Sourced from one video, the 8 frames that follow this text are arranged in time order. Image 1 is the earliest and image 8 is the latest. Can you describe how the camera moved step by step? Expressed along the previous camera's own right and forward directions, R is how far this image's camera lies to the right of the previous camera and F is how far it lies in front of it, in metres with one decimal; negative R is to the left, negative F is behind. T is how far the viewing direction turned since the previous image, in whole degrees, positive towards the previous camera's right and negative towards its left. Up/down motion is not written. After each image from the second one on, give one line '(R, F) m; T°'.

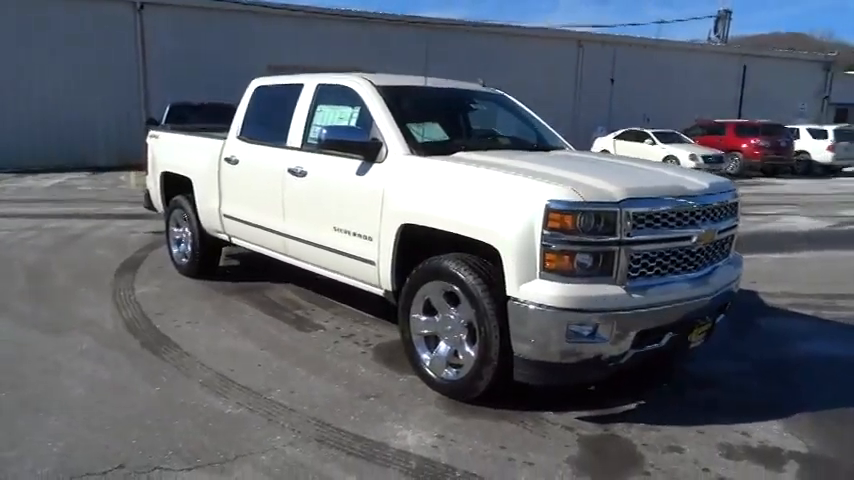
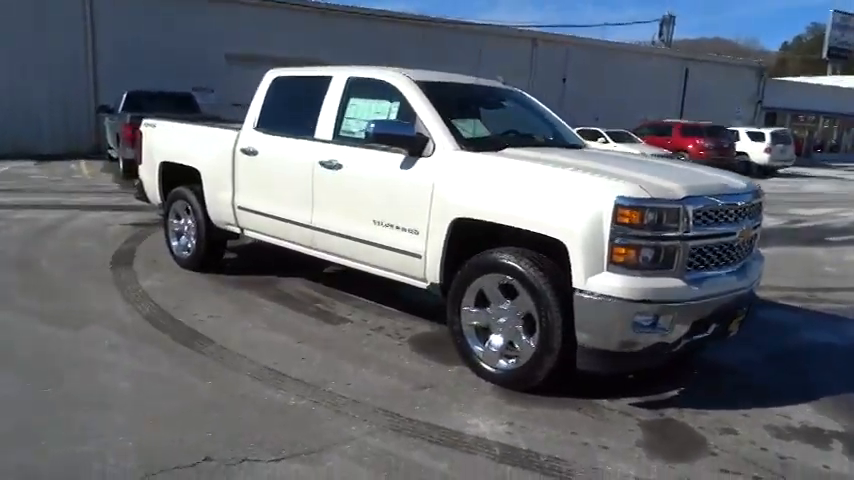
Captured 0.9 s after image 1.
(-0.9, -0.1) m; +5°
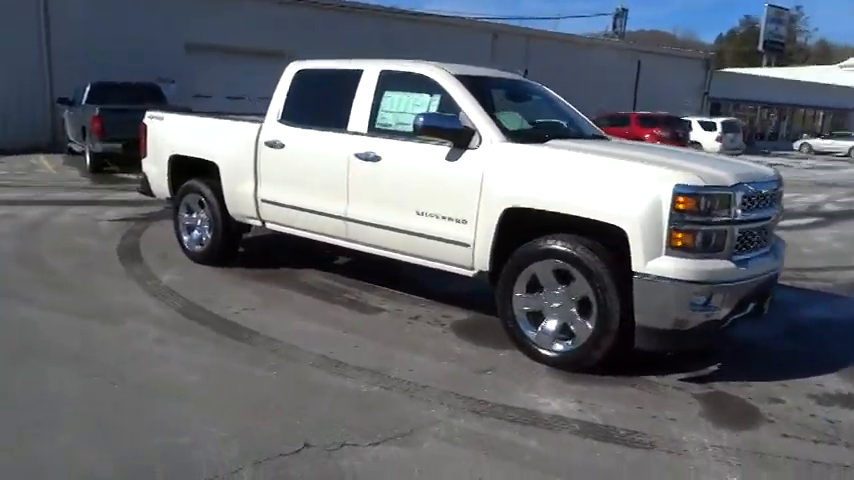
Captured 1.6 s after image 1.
(-0.8, -0.1) m; +5°
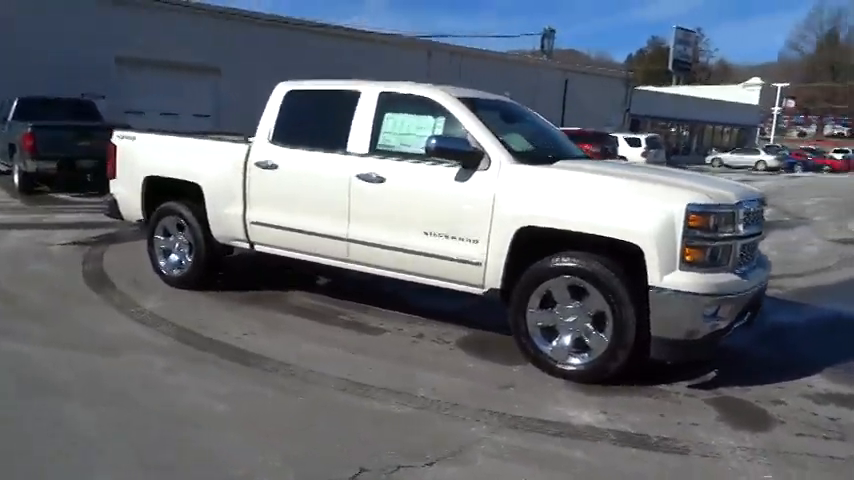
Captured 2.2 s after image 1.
(-0.7, 0.0) m; +7°
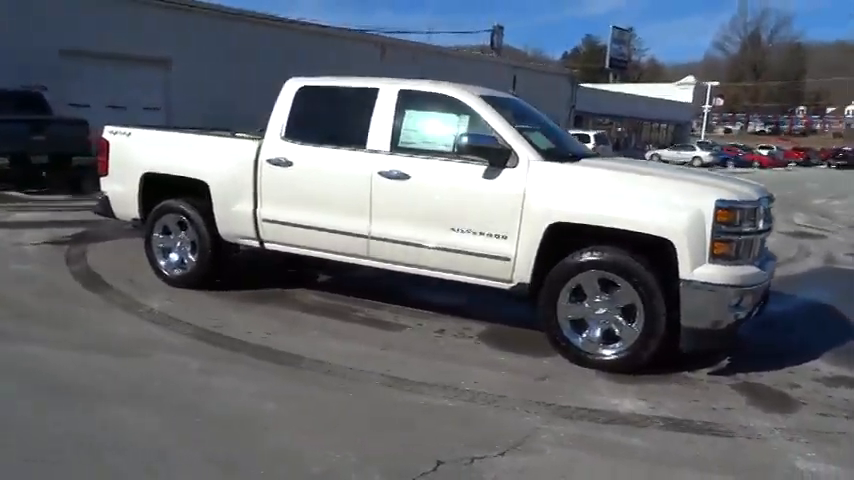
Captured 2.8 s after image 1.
(-0.8, 0.0) m; +5°
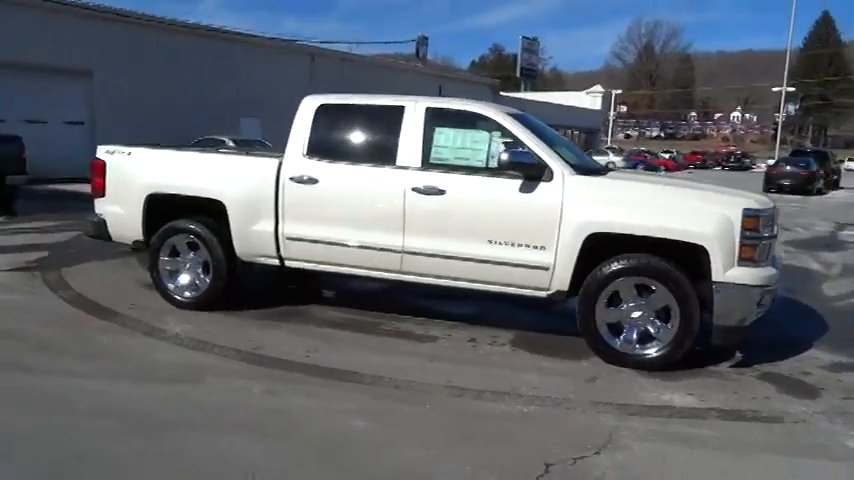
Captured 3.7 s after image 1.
(-1.2, -0.1) m; +8°
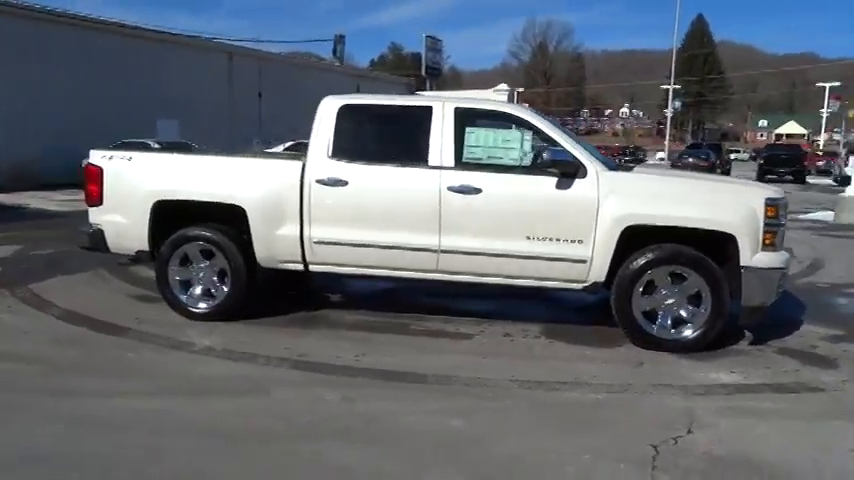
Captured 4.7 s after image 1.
(-1.3, 0.0) m; +8°
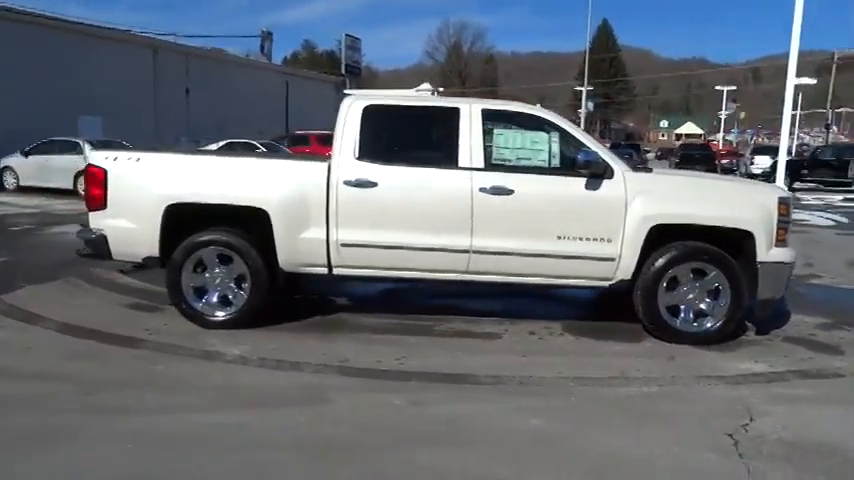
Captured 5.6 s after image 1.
(-1.2, +0.1) m; +7°
